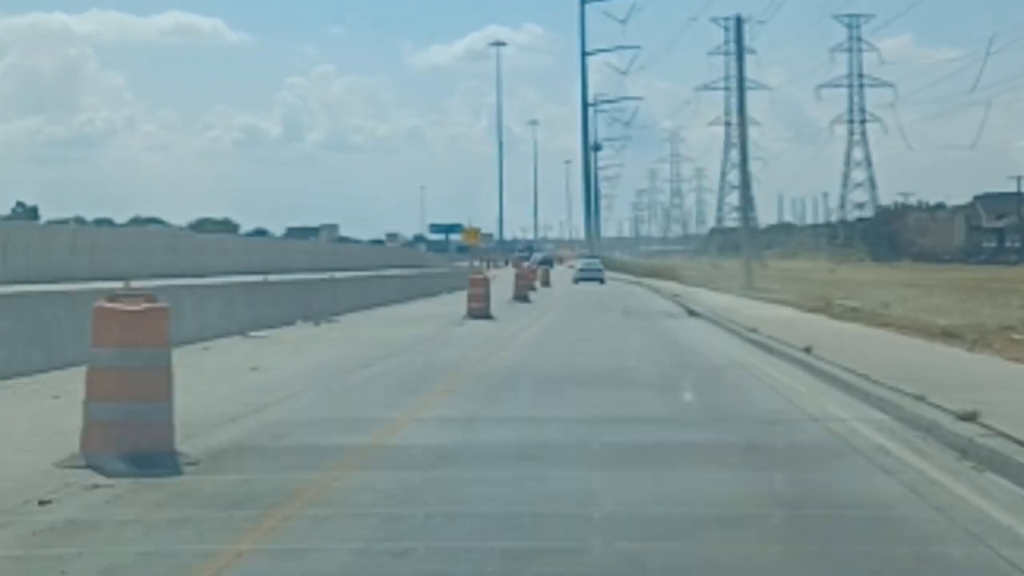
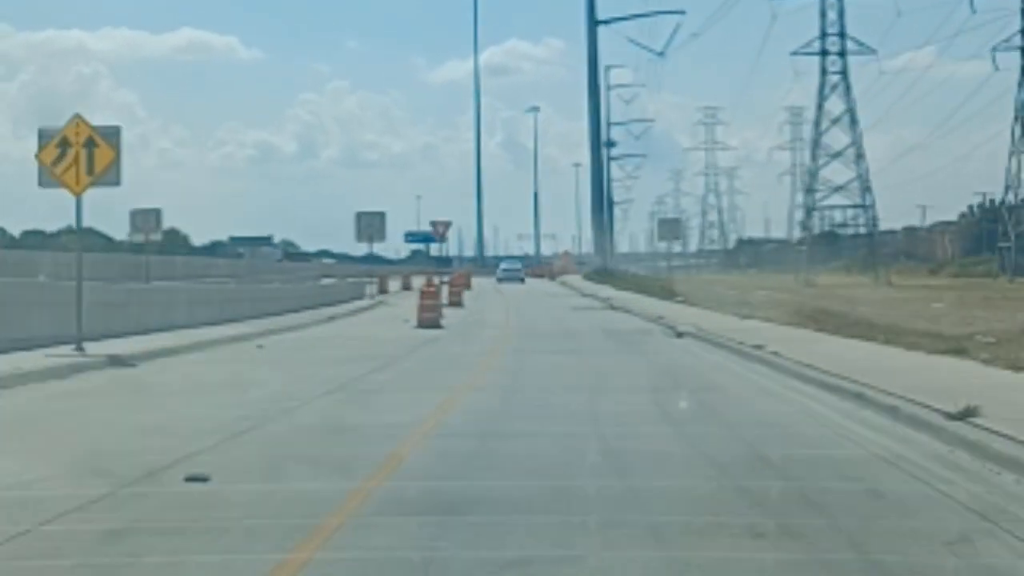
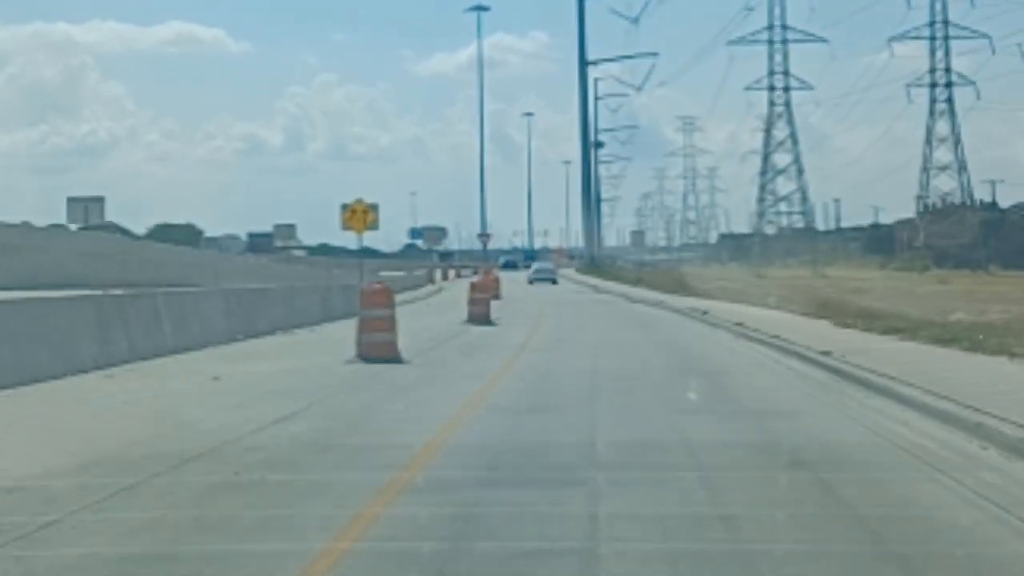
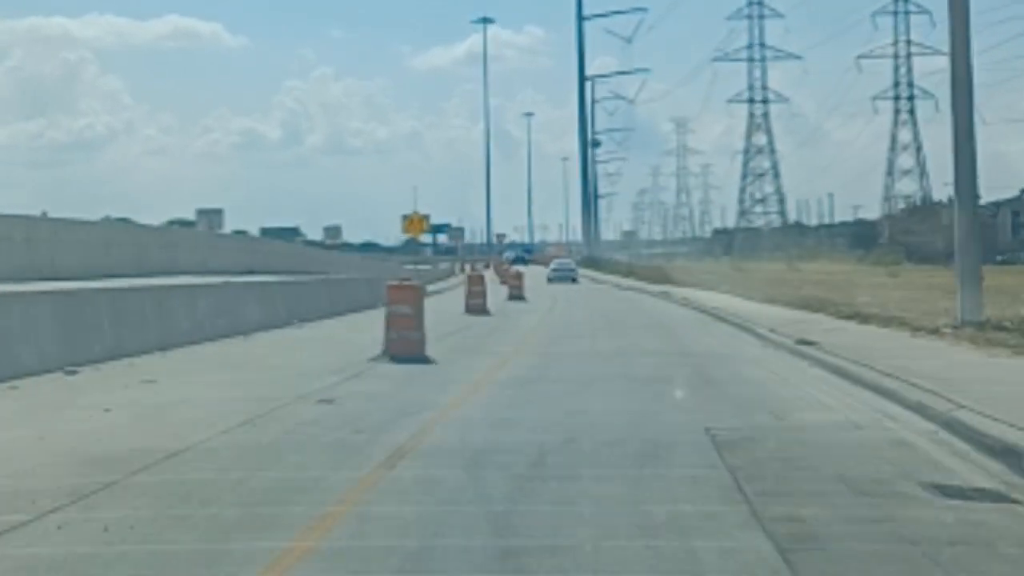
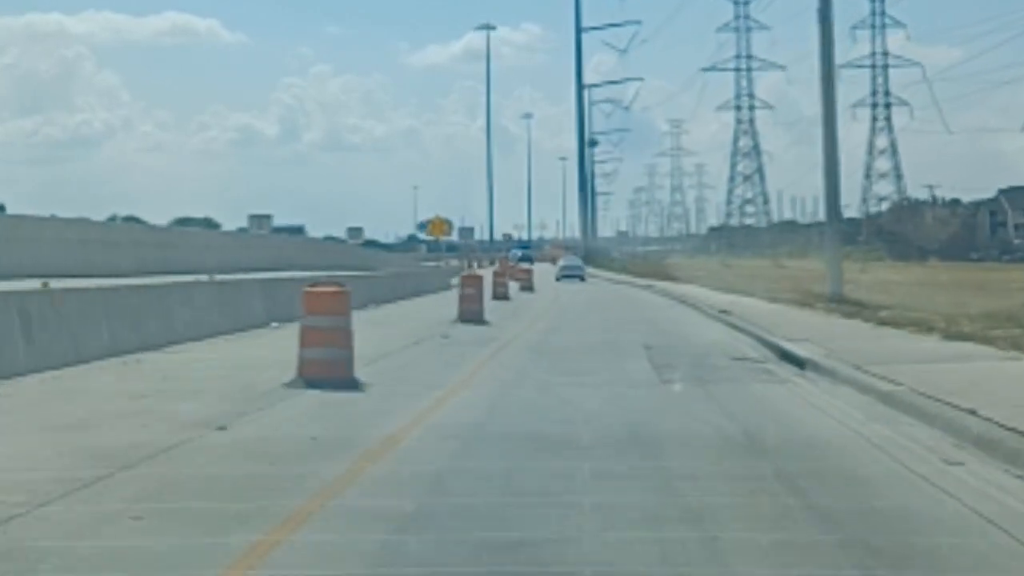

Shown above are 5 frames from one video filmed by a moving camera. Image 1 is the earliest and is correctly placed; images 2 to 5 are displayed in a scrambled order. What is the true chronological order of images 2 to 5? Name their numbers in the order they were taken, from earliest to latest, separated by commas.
5, 4, 3, 2
